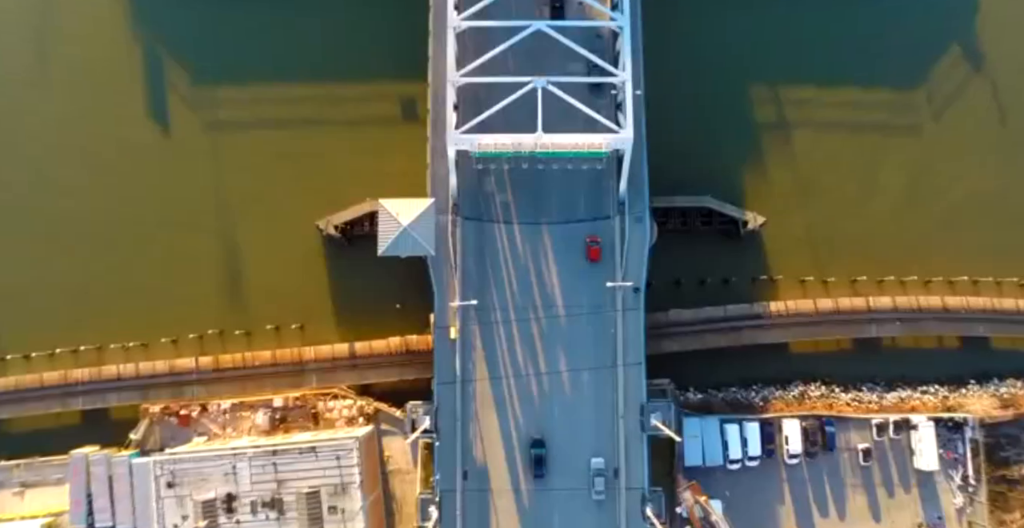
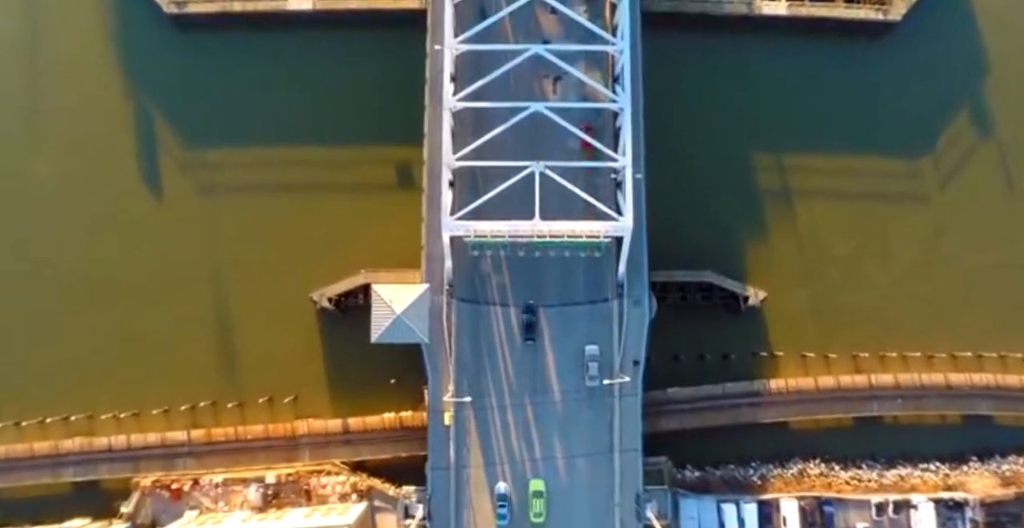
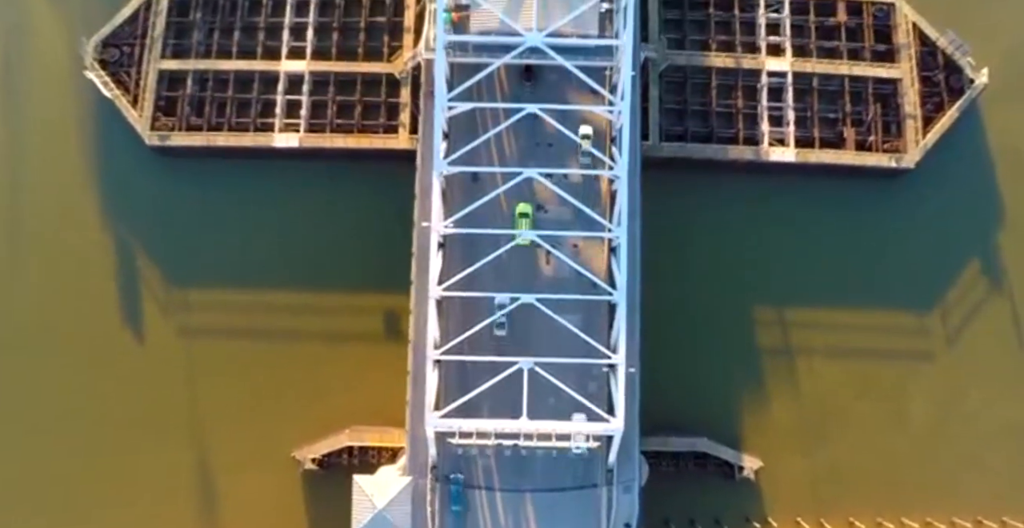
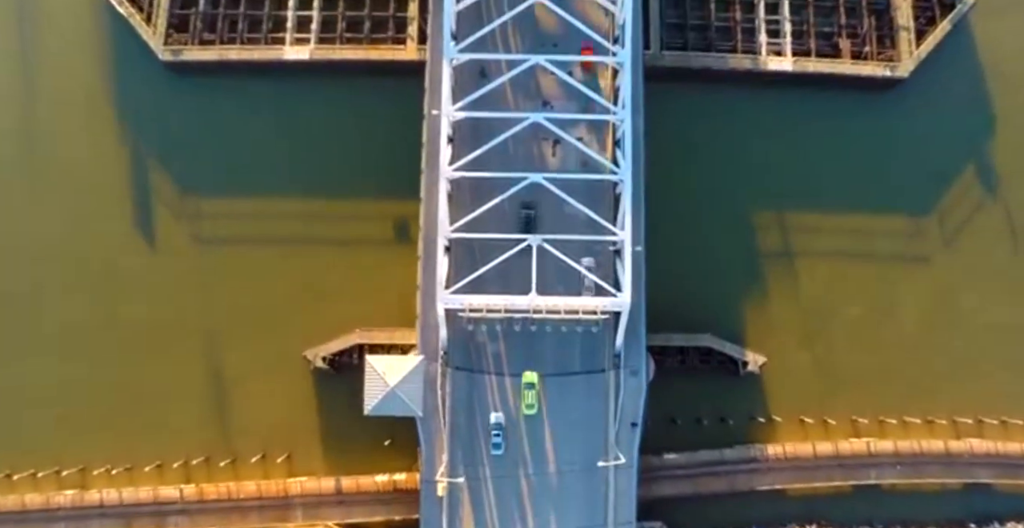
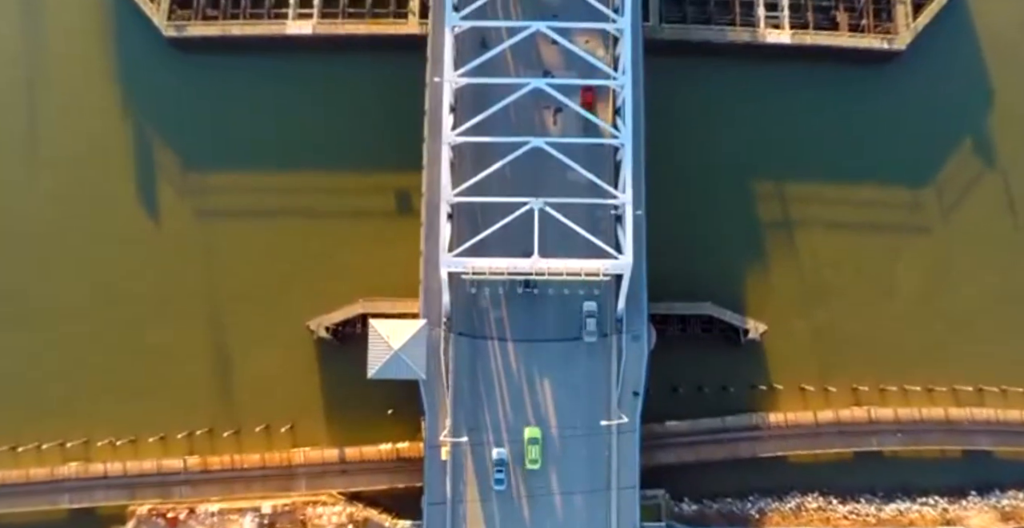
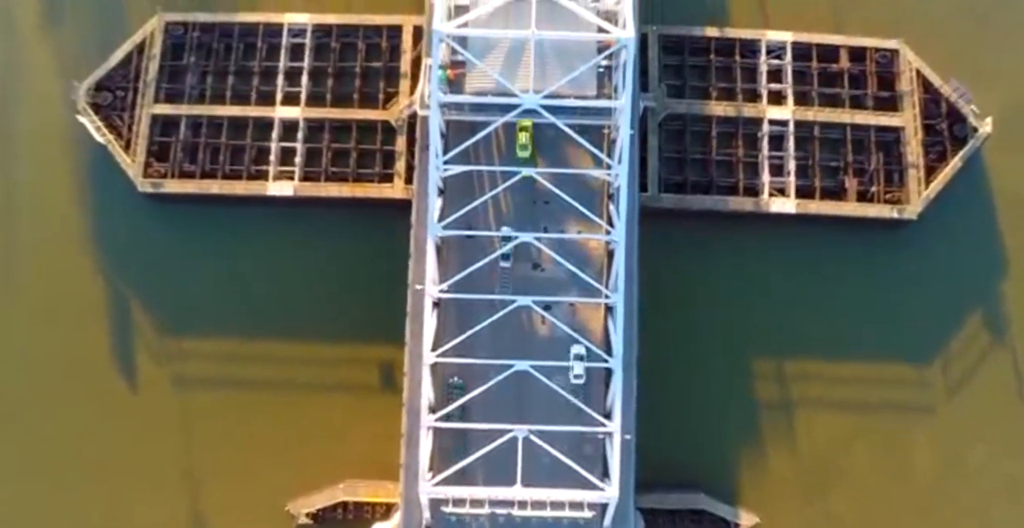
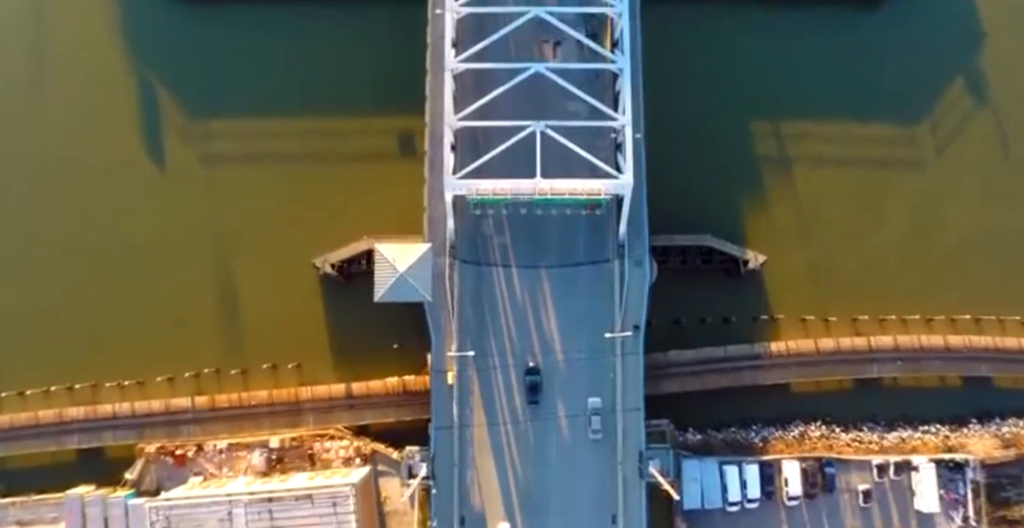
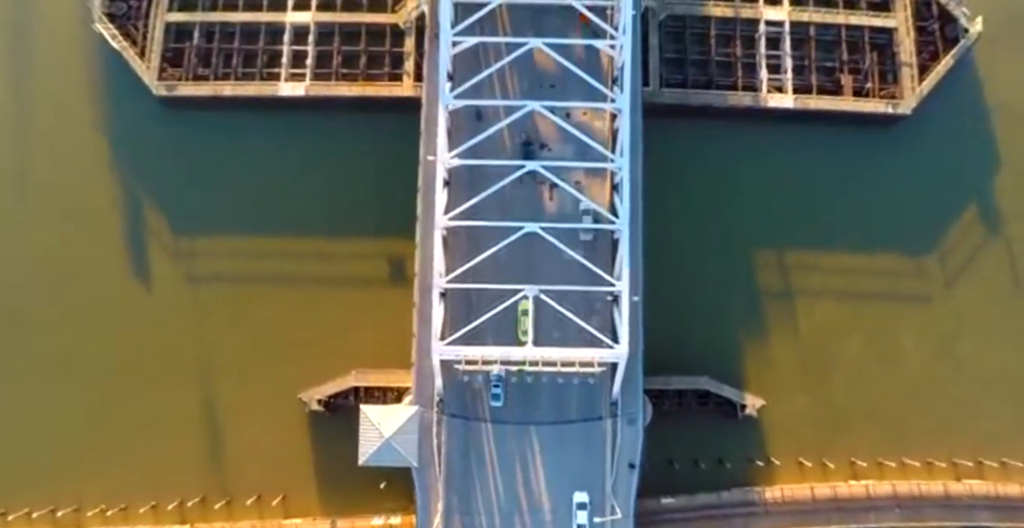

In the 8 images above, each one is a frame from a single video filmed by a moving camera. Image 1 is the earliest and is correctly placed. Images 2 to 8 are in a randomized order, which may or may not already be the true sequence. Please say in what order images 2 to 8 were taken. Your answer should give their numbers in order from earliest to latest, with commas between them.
7, 2, 5, 4, 8, 3, 6
